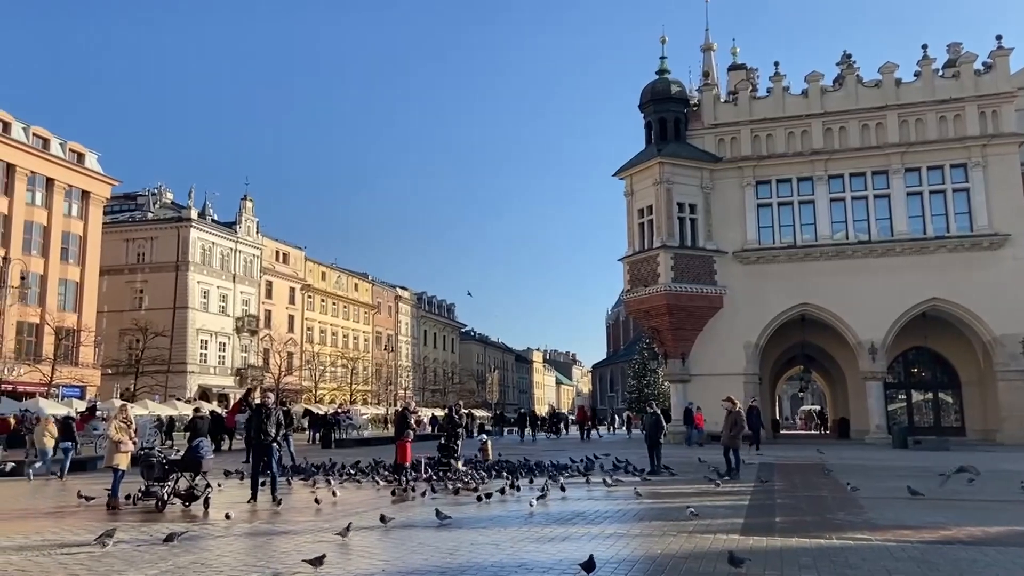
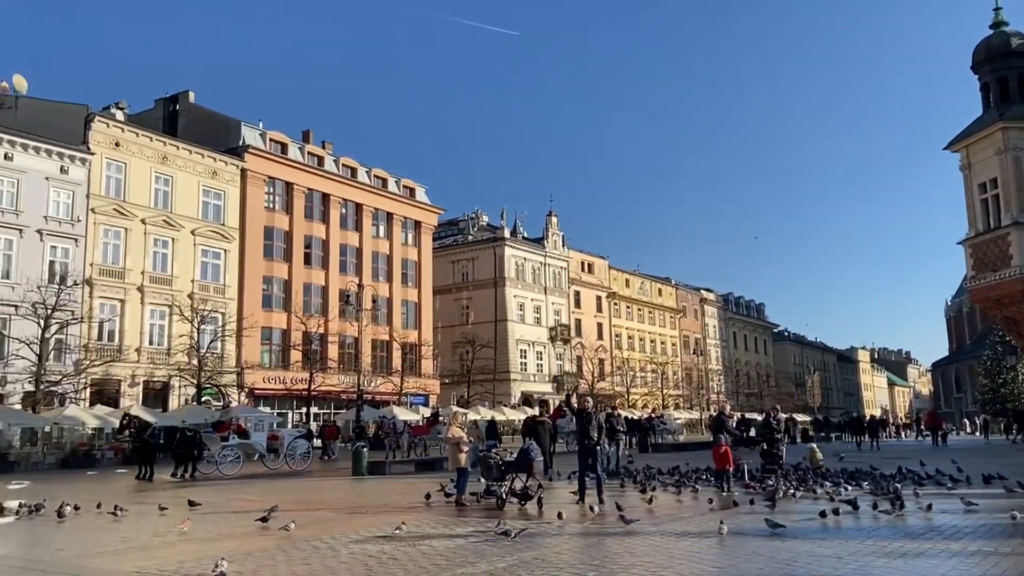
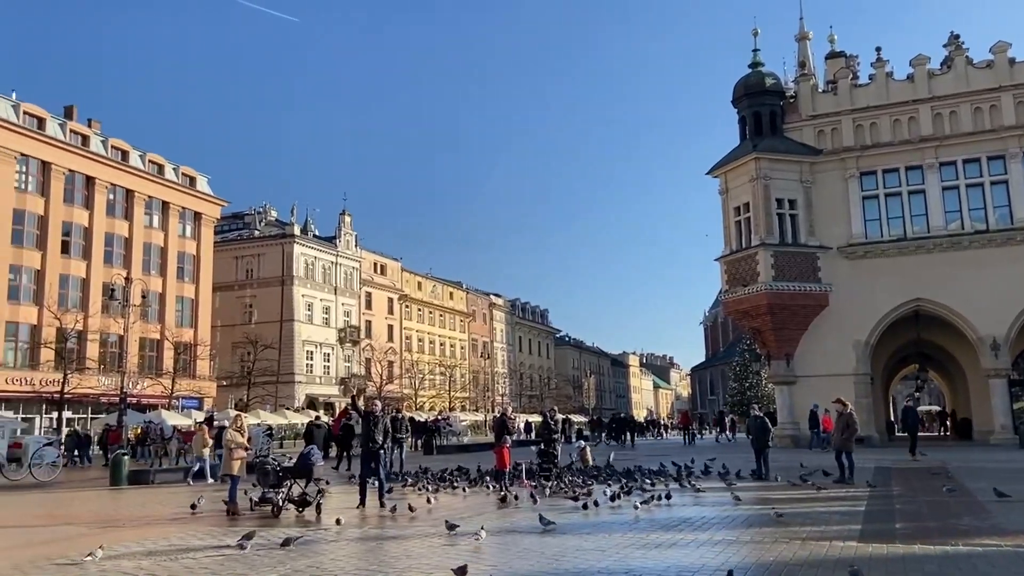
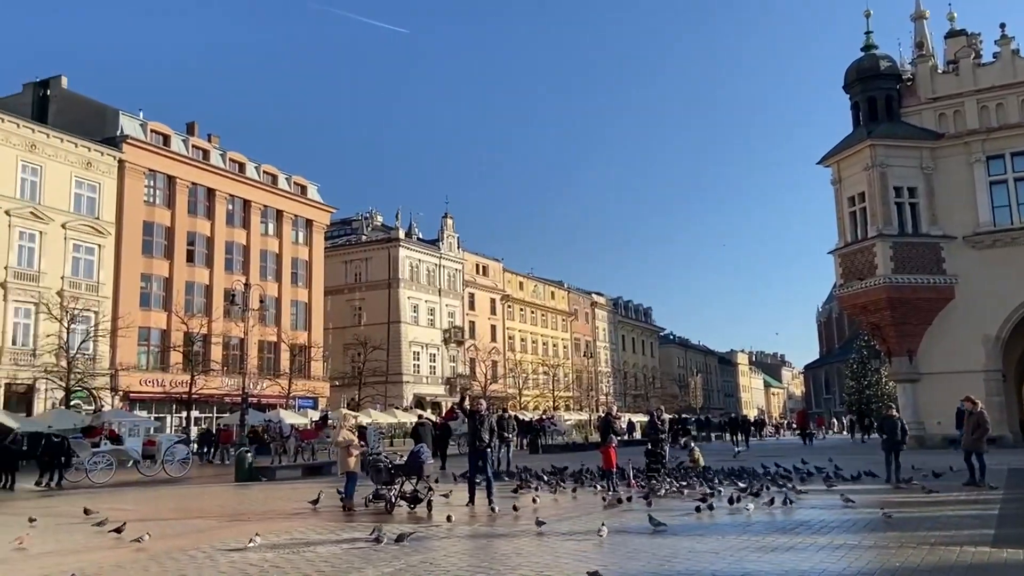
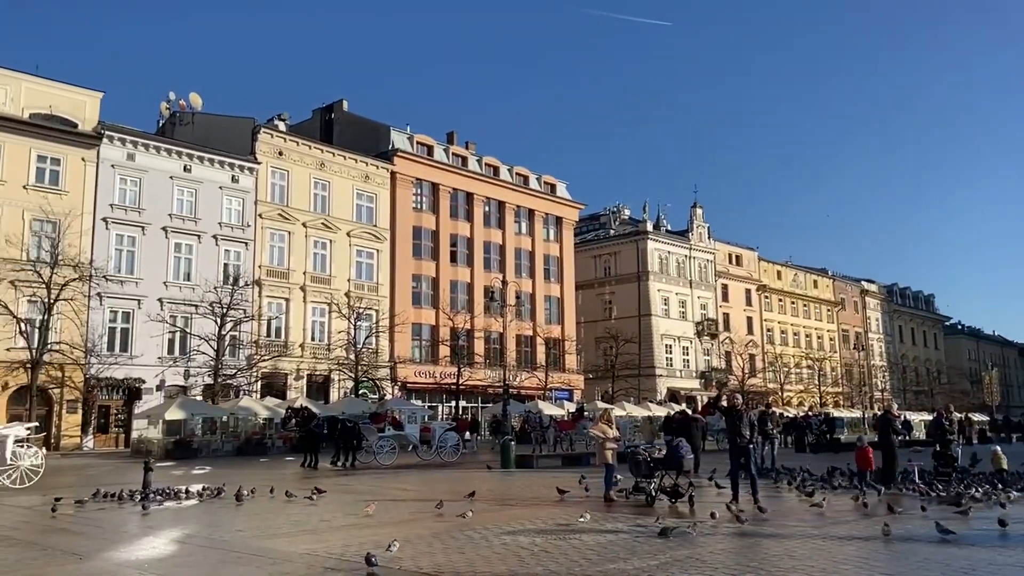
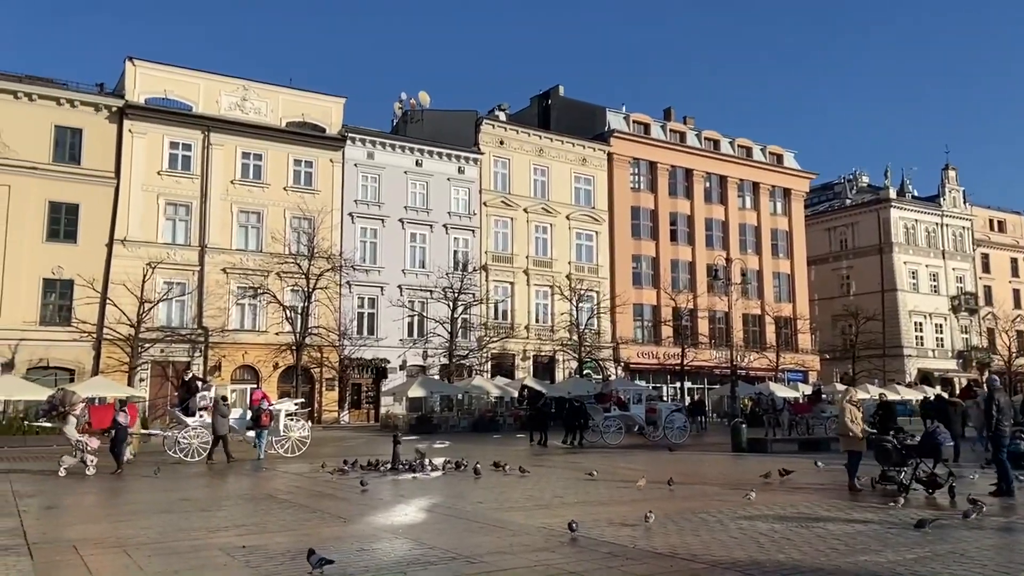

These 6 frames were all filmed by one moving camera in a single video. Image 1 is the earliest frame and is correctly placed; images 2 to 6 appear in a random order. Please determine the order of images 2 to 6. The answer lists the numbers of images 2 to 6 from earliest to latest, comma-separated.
3, 4, 2, 5, 6
